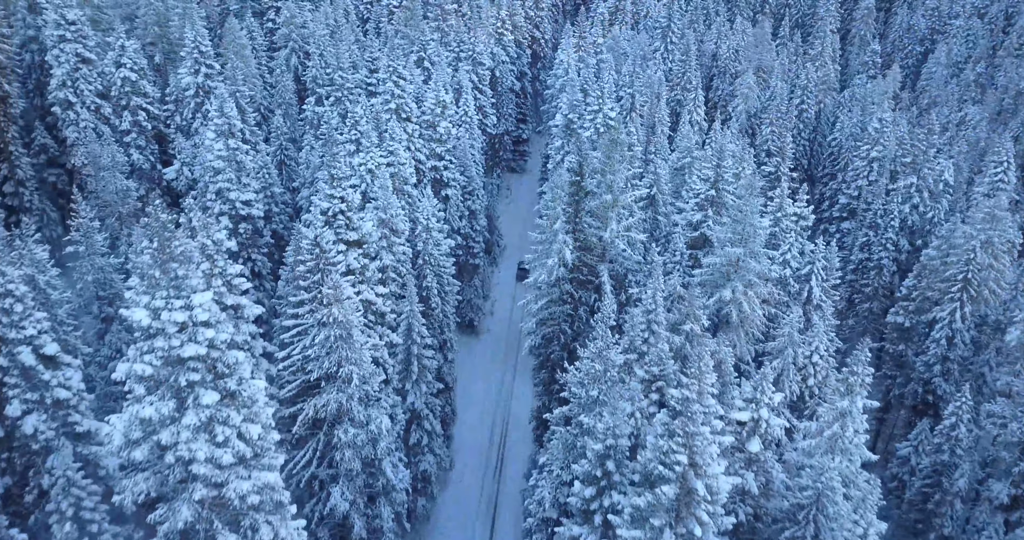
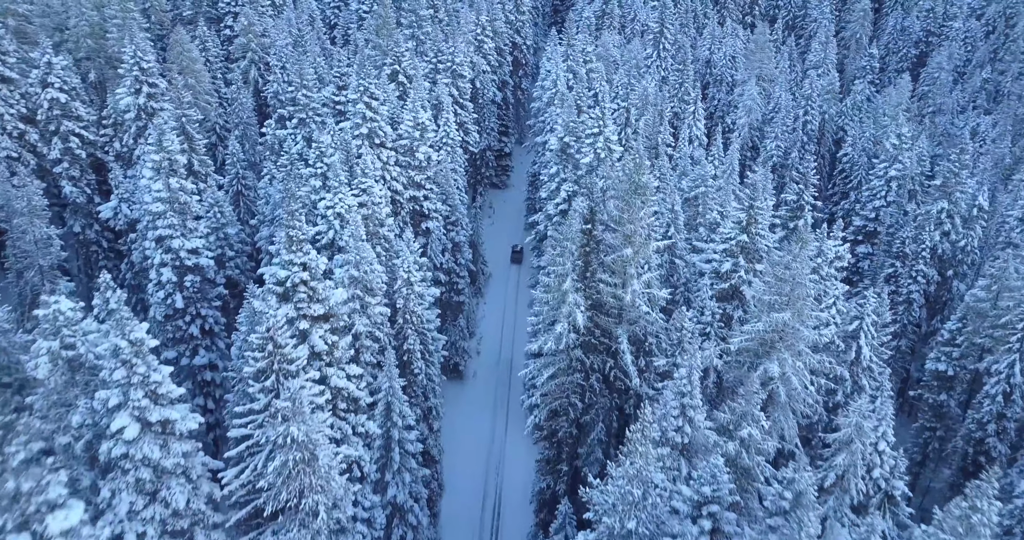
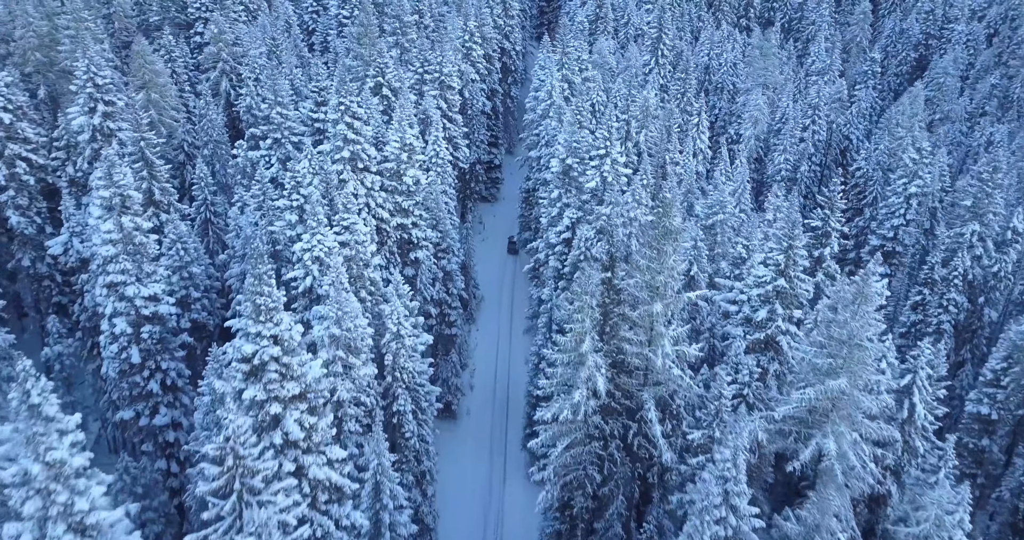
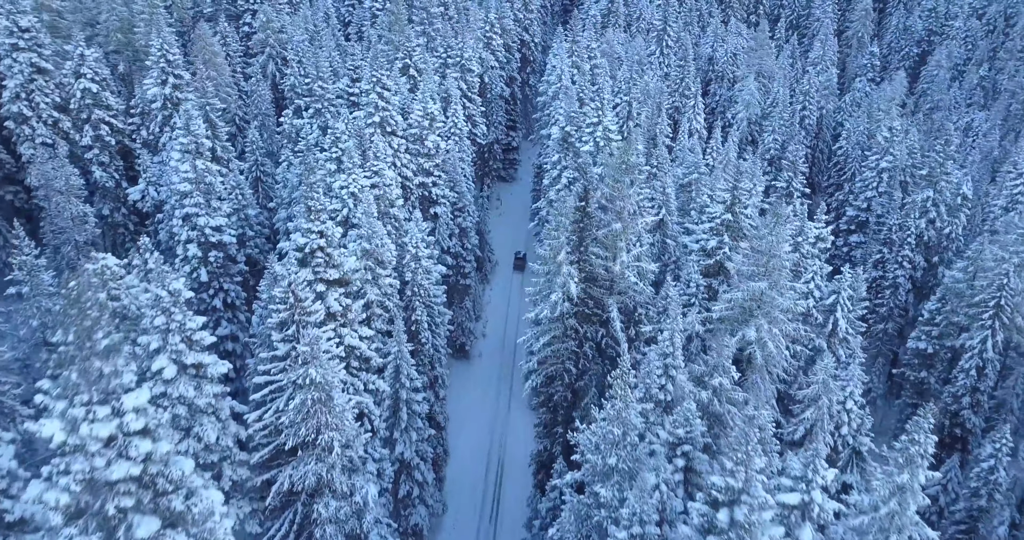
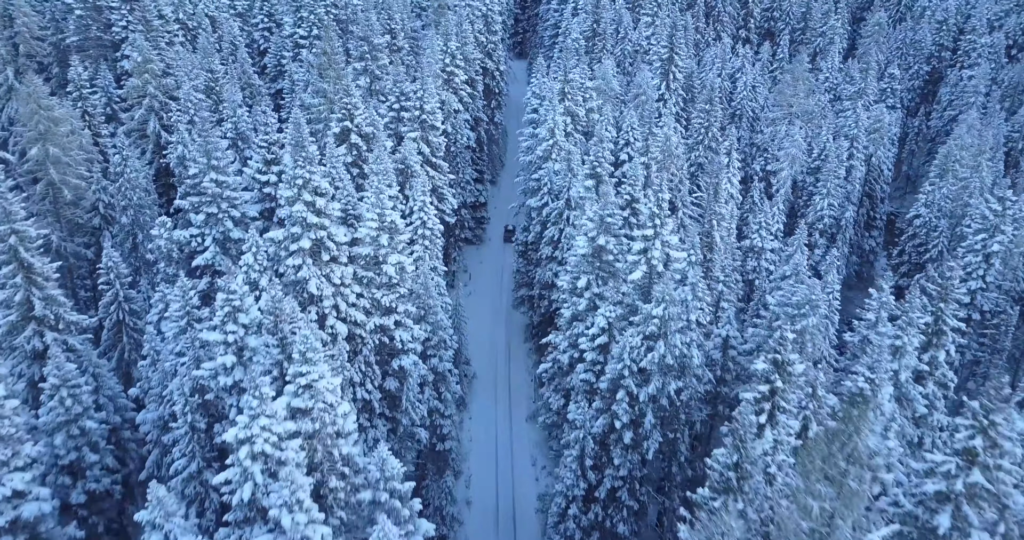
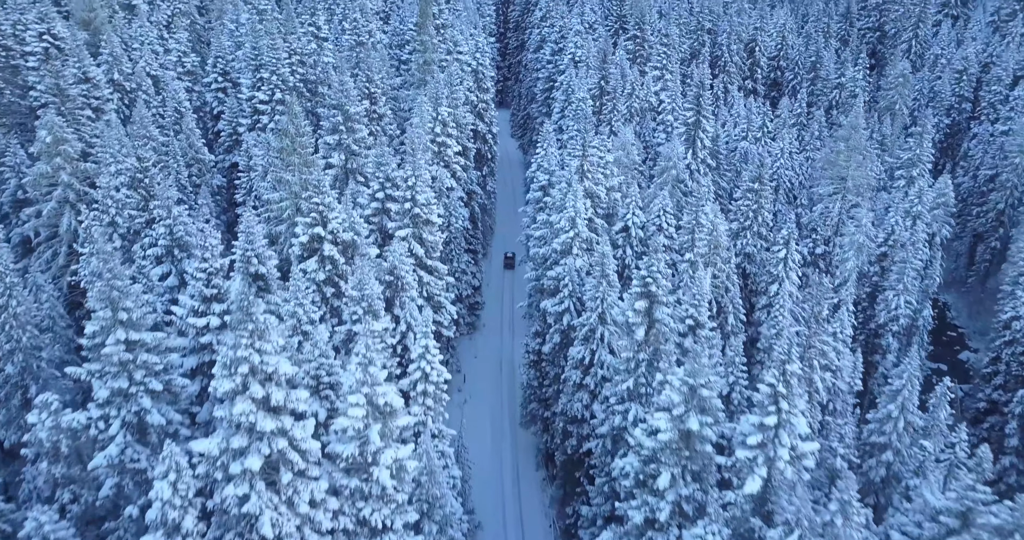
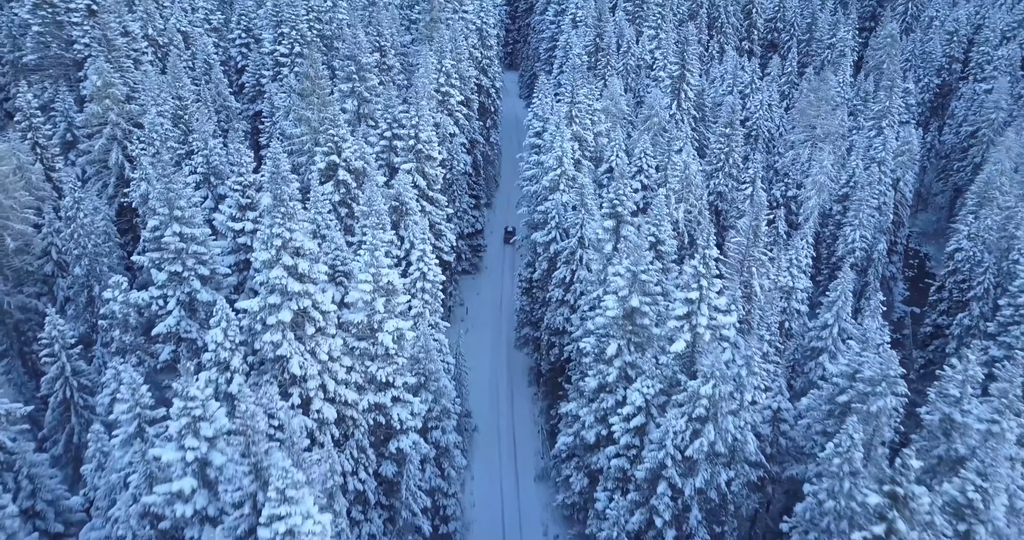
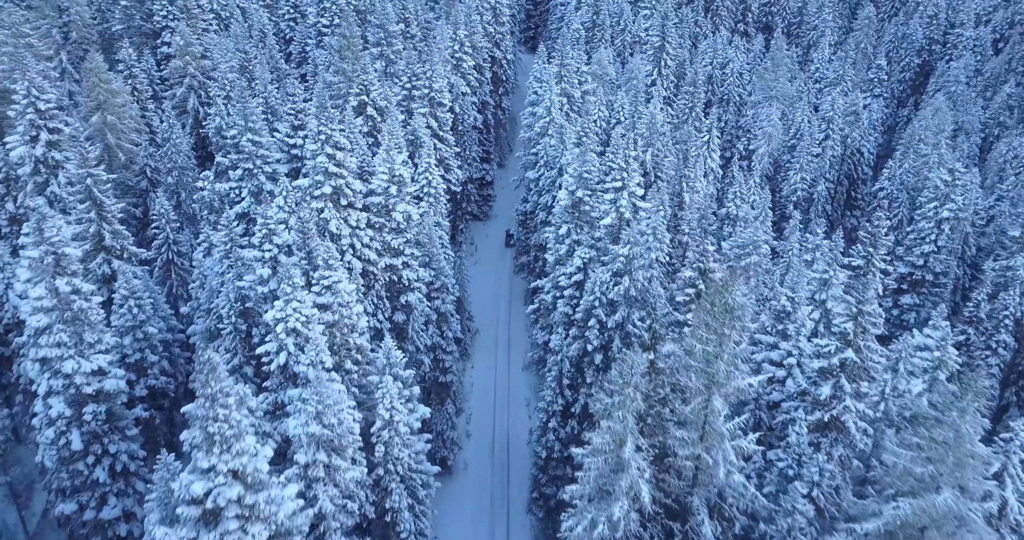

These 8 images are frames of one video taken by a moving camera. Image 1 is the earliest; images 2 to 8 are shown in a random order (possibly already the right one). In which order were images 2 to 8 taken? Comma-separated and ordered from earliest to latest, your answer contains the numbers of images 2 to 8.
4, 2, 3, 8, 5, 7, 6
